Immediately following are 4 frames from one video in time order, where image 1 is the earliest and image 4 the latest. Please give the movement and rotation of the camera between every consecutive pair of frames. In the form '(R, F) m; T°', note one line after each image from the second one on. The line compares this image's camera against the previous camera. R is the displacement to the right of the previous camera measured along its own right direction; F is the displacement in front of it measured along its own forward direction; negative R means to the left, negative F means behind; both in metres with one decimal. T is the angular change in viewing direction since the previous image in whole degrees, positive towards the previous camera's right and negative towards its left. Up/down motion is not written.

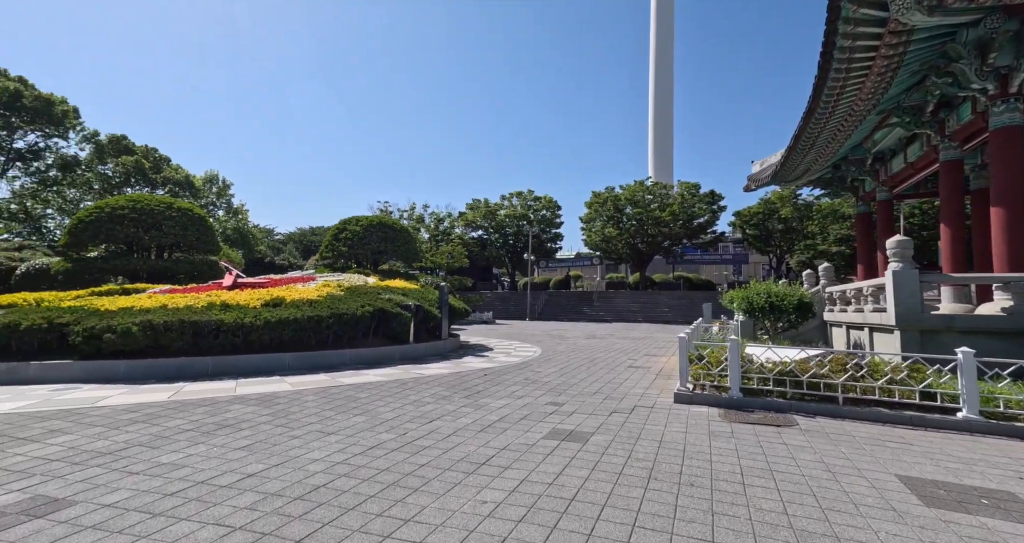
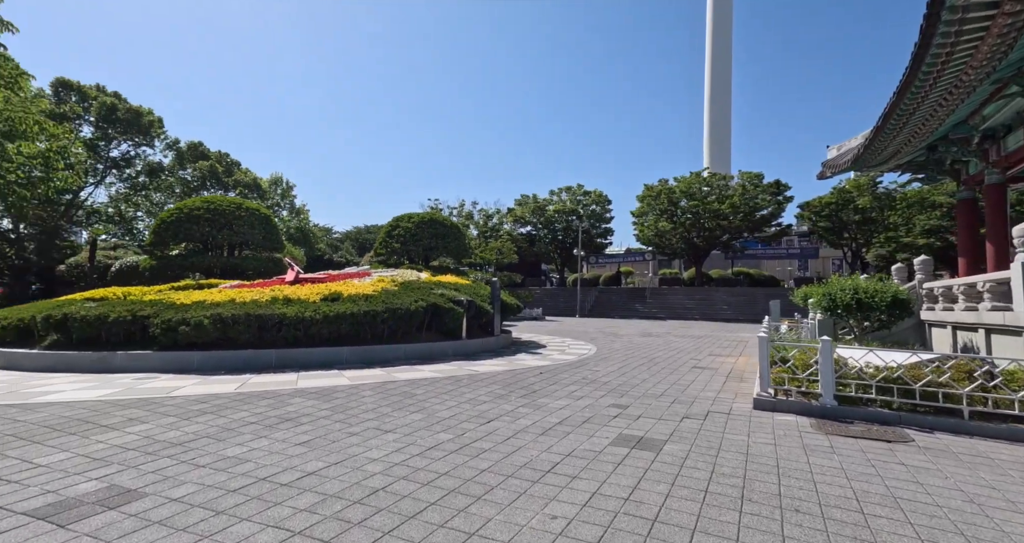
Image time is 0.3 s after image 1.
(-0.1, +0.2) m; -6°
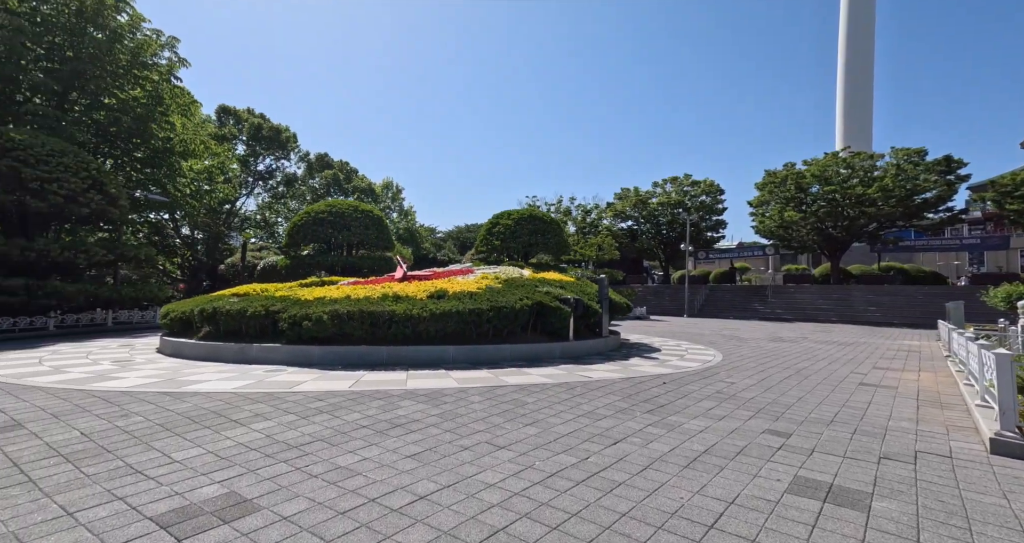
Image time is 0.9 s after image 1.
(-0.2, +0.5) m; -12°
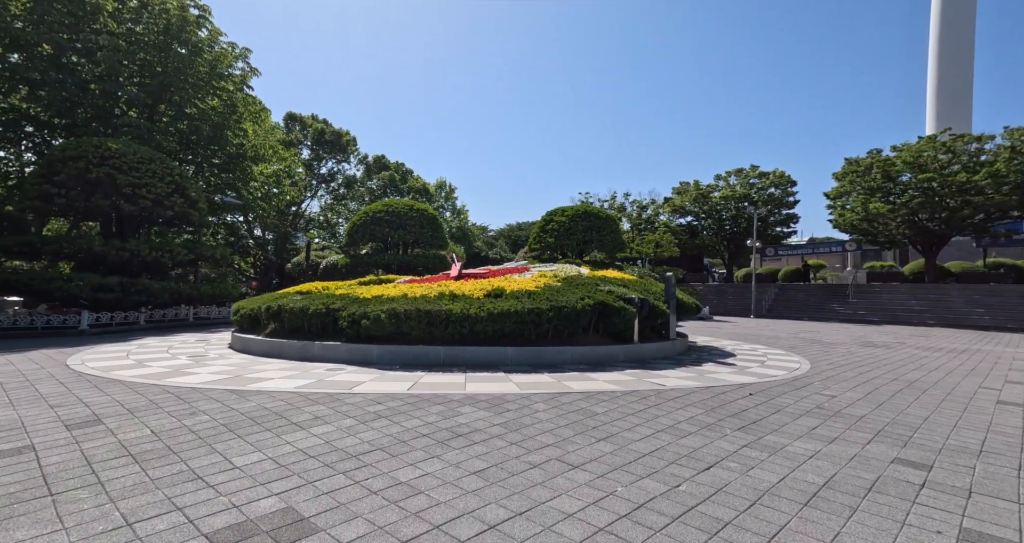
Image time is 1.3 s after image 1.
(-0.2, +0.4) m; -6°
